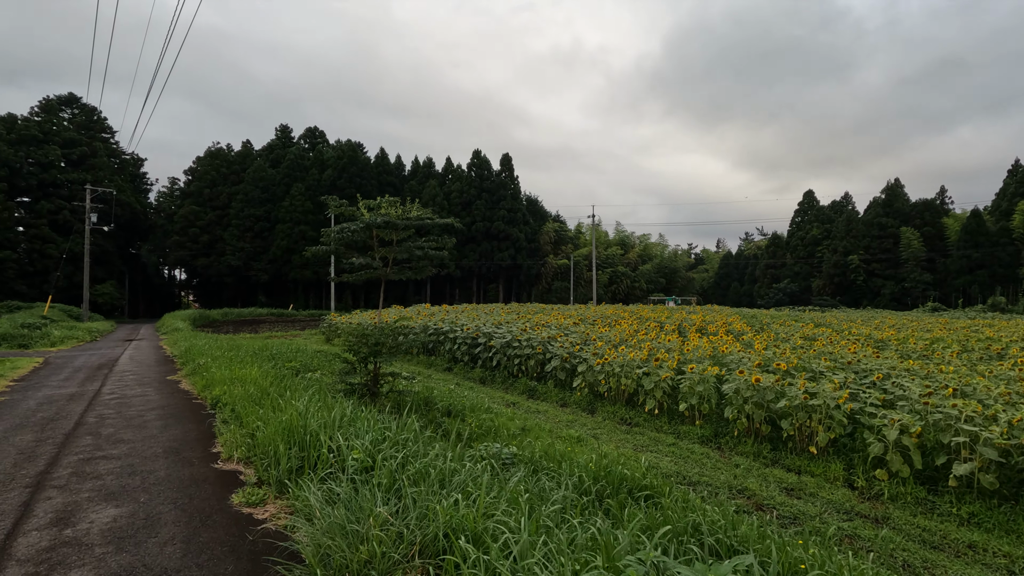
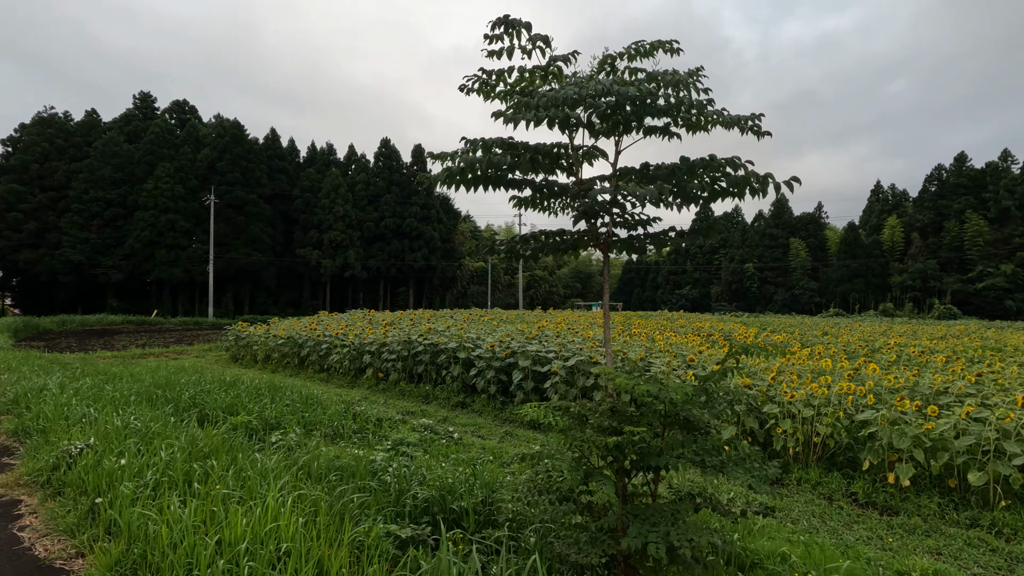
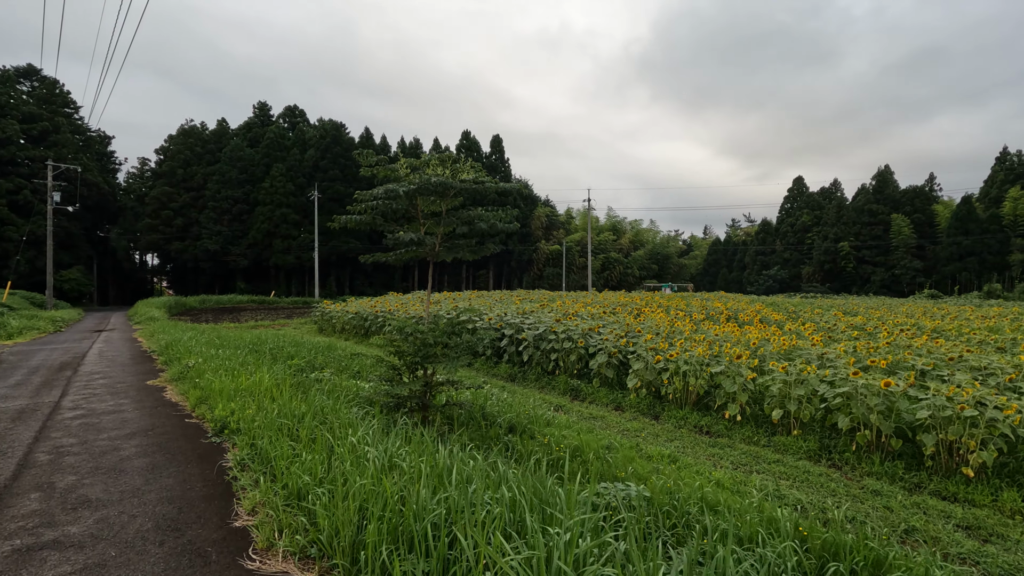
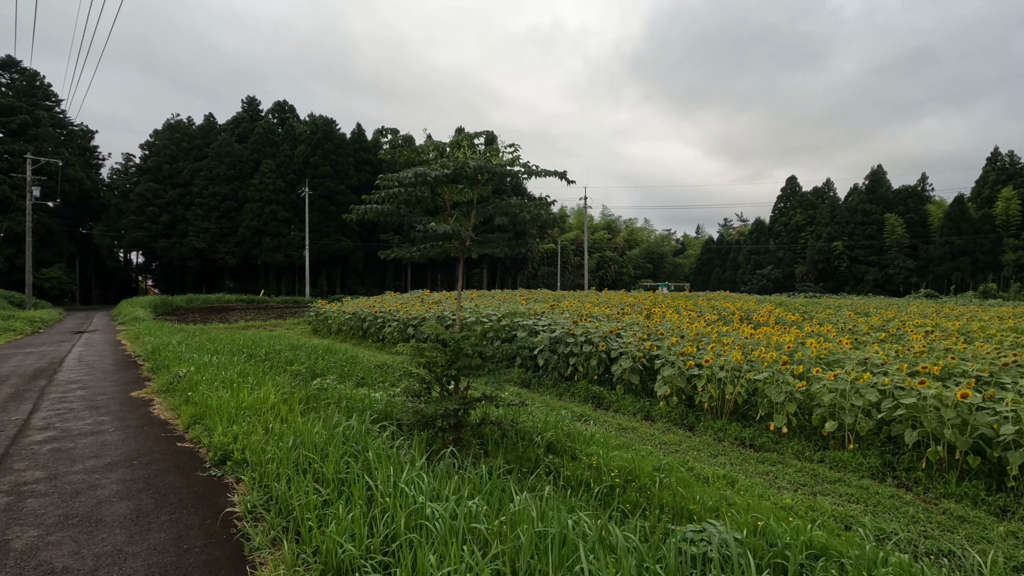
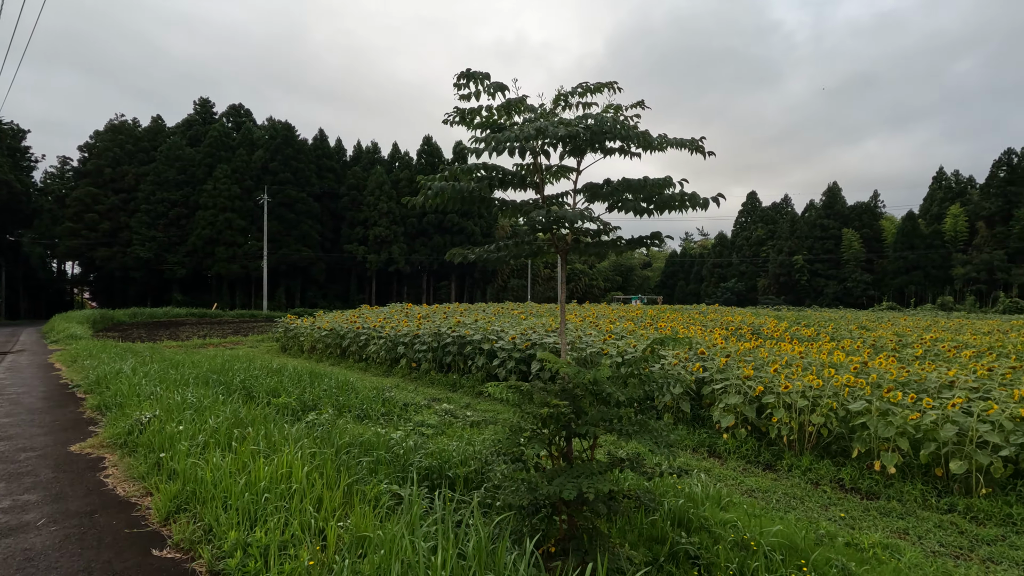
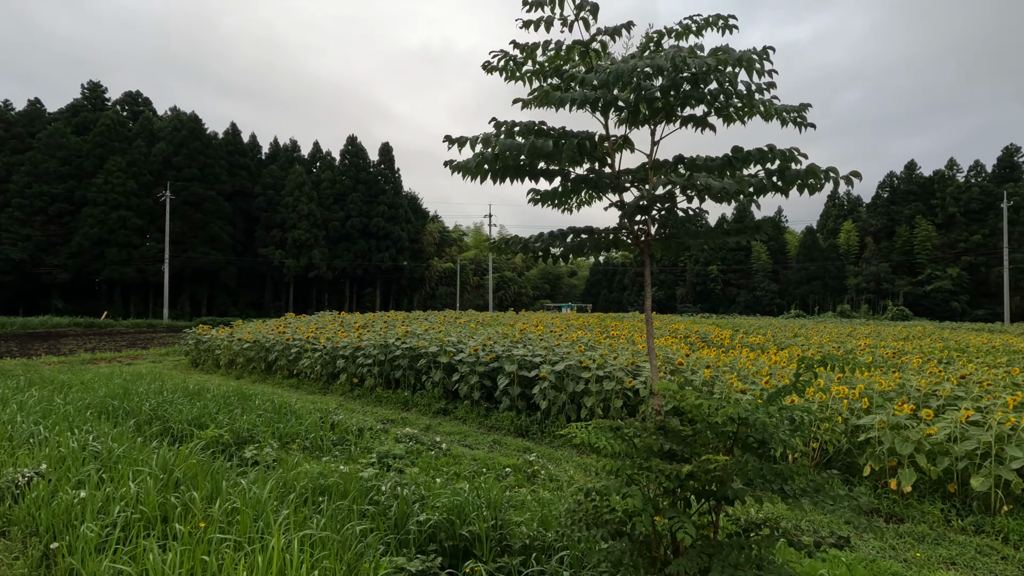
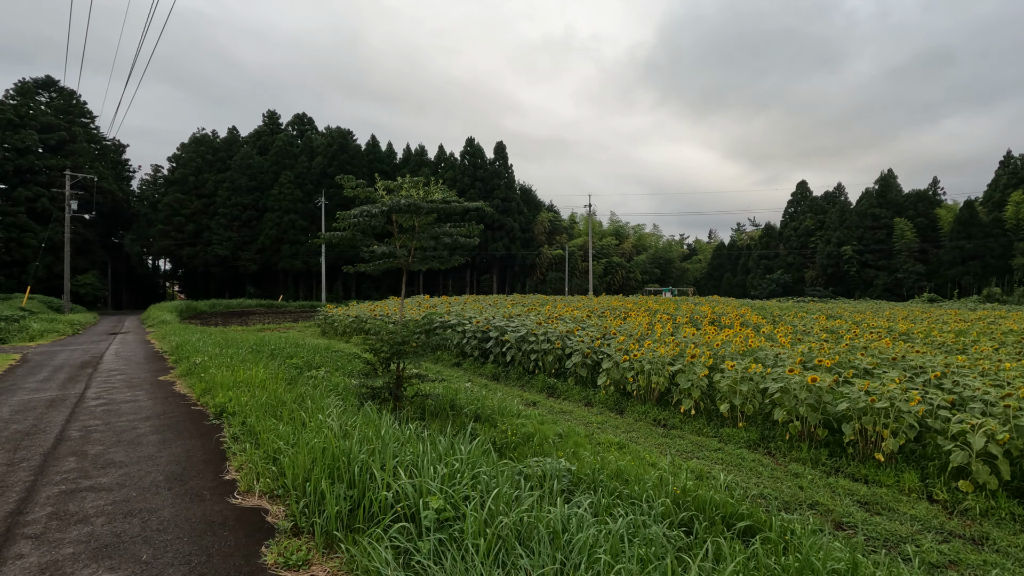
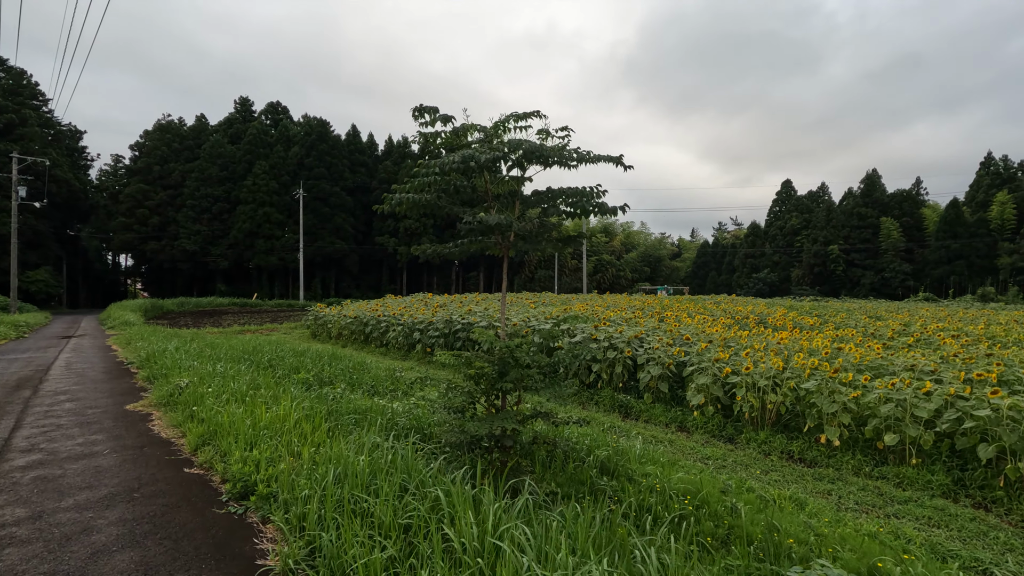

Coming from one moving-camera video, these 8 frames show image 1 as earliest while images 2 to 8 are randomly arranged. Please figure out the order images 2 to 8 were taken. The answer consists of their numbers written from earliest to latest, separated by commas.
7, 3, 4, 8, 5, 2, 6
